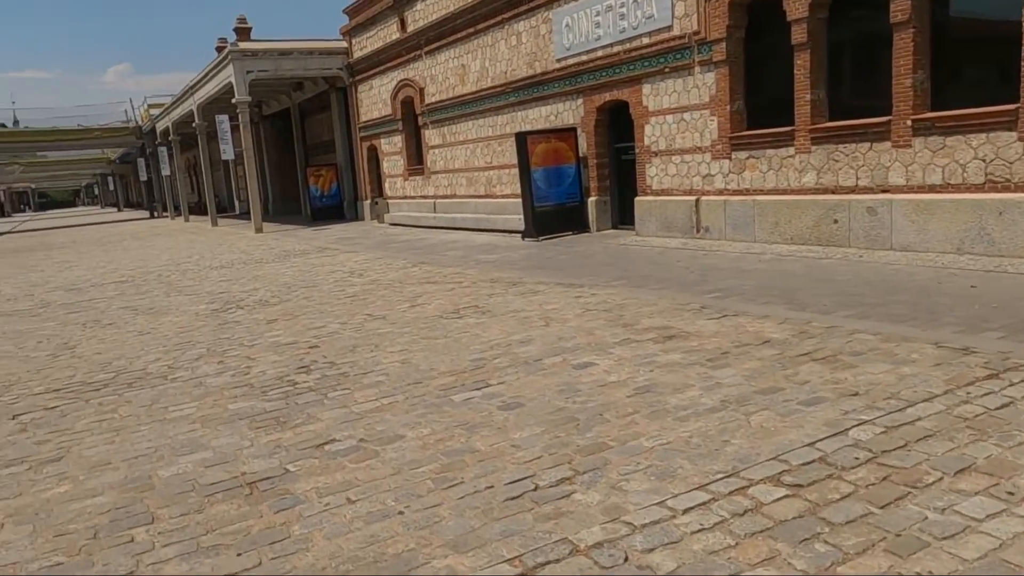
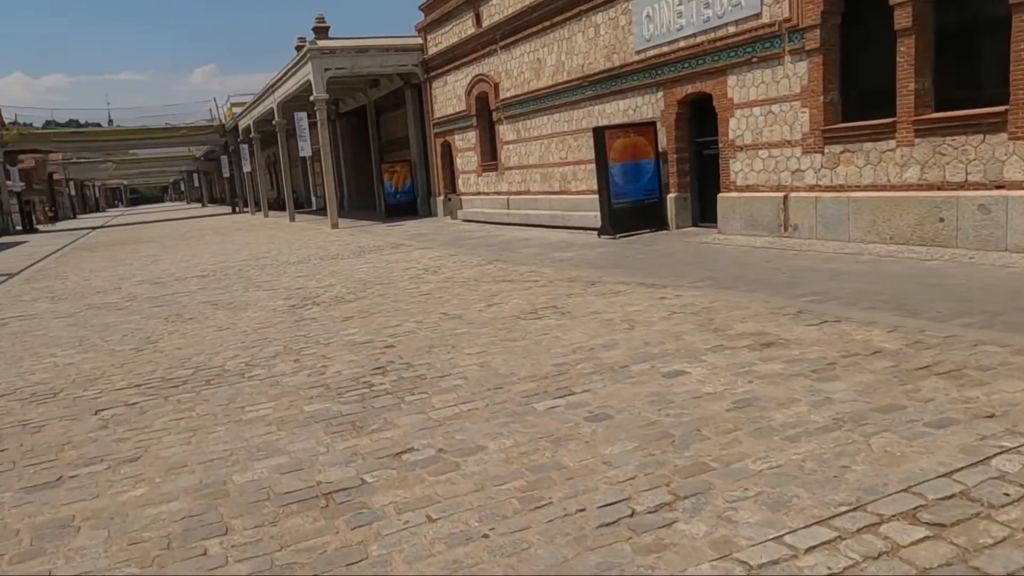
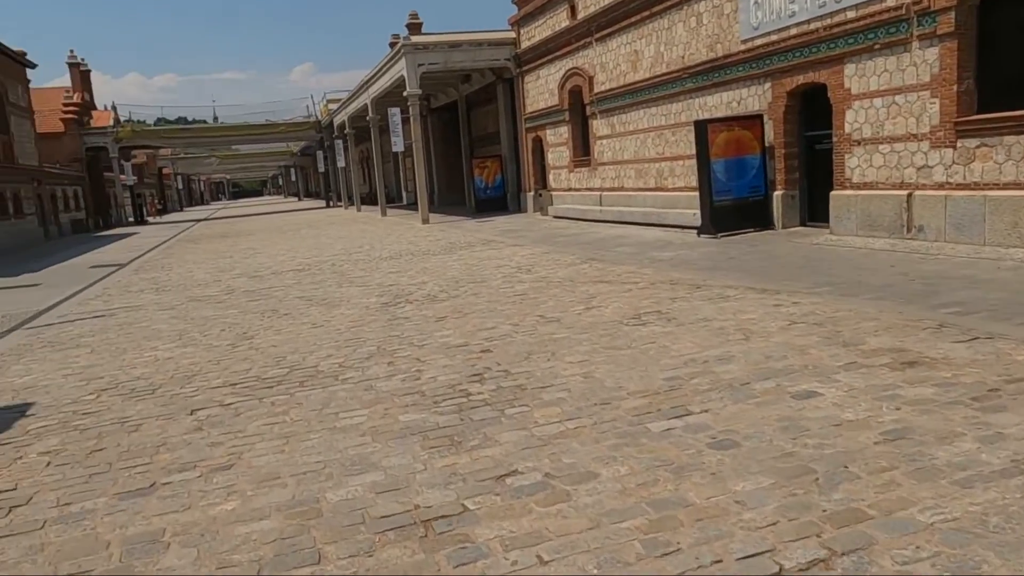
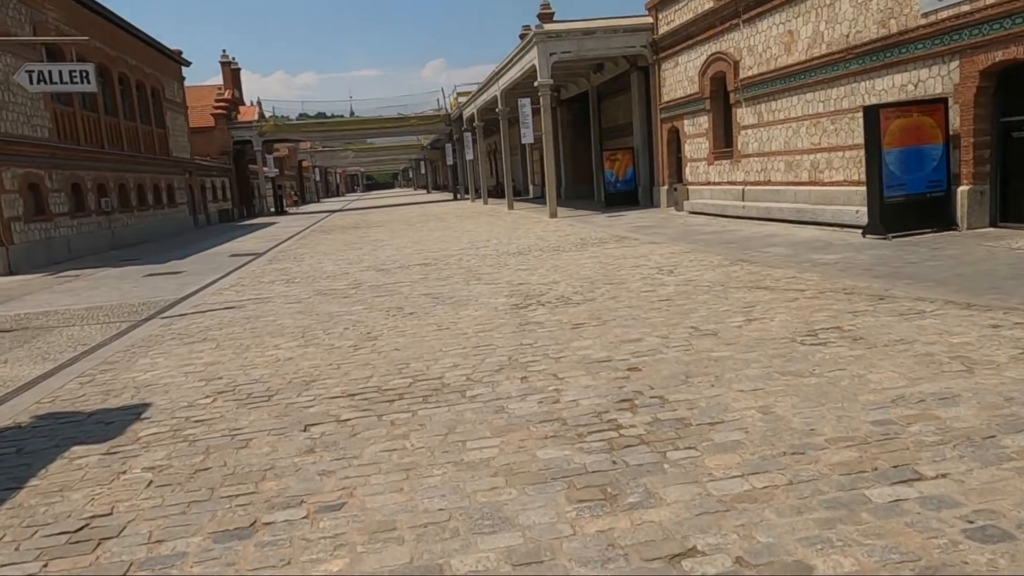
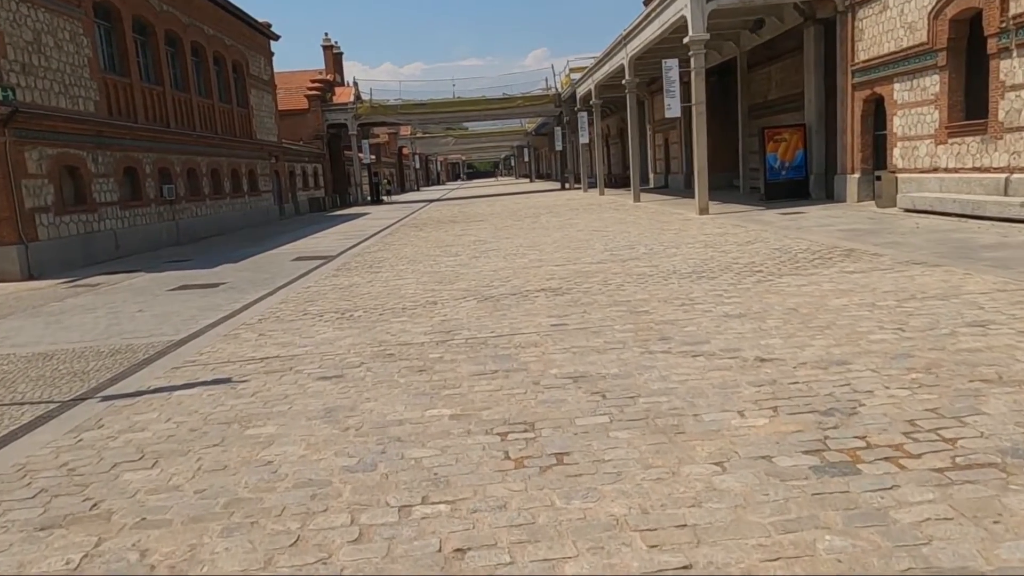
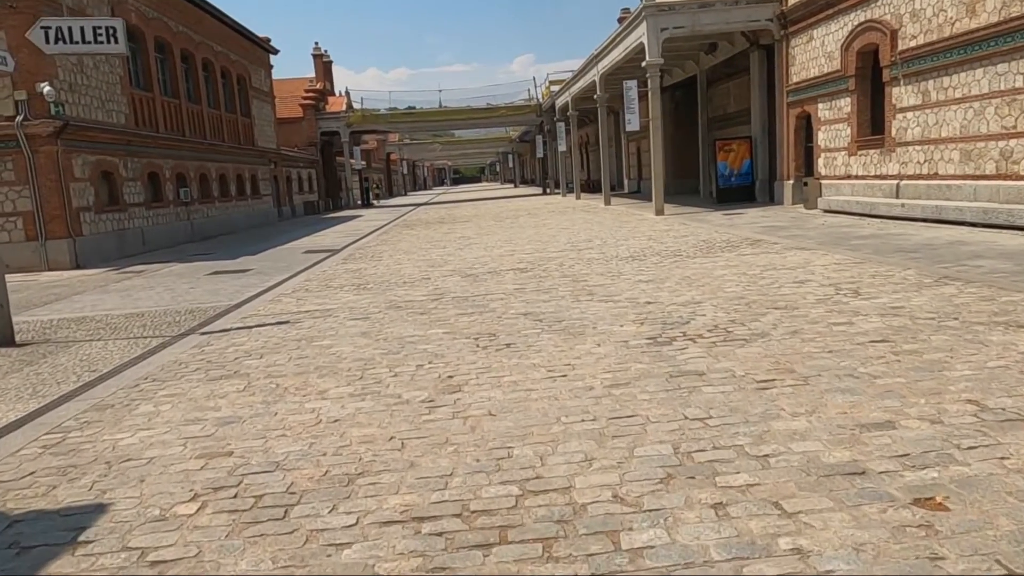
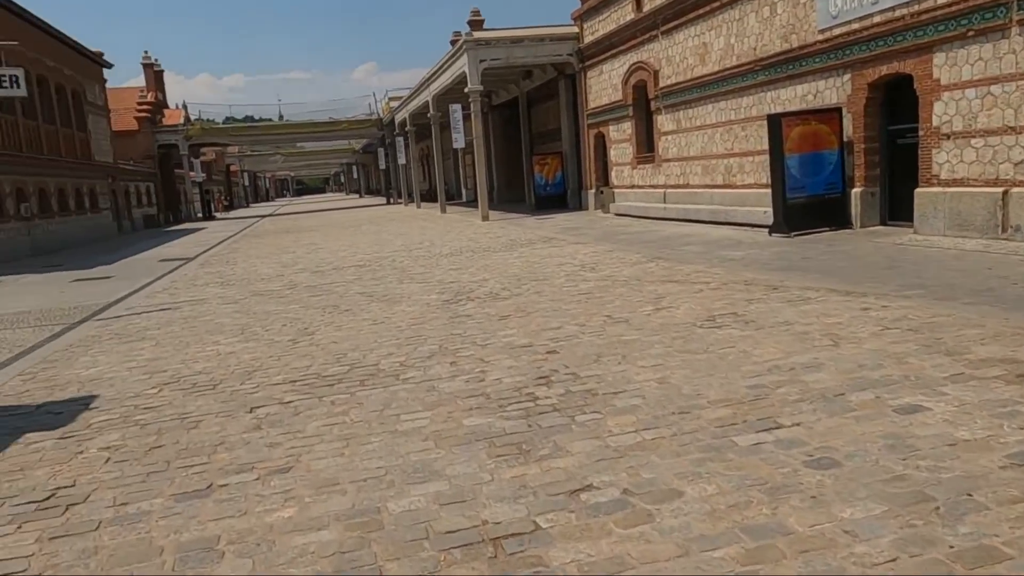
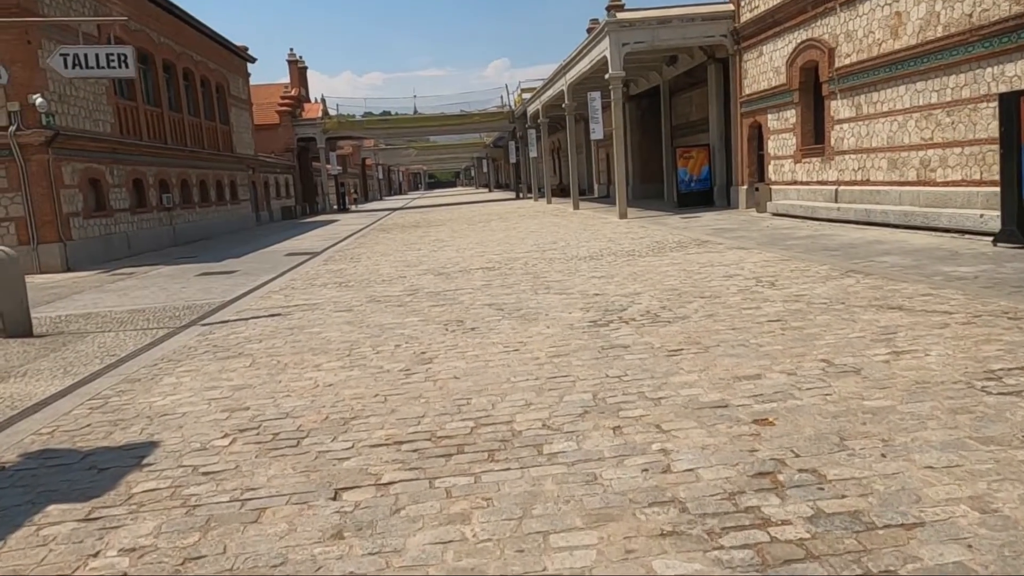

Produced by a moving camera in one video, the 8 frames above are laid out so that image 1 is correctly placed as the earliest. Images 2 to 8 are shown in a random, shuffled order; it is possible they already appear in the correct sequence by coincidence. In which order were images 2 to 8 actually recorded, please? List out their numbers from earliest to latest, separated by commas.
2, 3, 7, 4, 8, 6, 5
